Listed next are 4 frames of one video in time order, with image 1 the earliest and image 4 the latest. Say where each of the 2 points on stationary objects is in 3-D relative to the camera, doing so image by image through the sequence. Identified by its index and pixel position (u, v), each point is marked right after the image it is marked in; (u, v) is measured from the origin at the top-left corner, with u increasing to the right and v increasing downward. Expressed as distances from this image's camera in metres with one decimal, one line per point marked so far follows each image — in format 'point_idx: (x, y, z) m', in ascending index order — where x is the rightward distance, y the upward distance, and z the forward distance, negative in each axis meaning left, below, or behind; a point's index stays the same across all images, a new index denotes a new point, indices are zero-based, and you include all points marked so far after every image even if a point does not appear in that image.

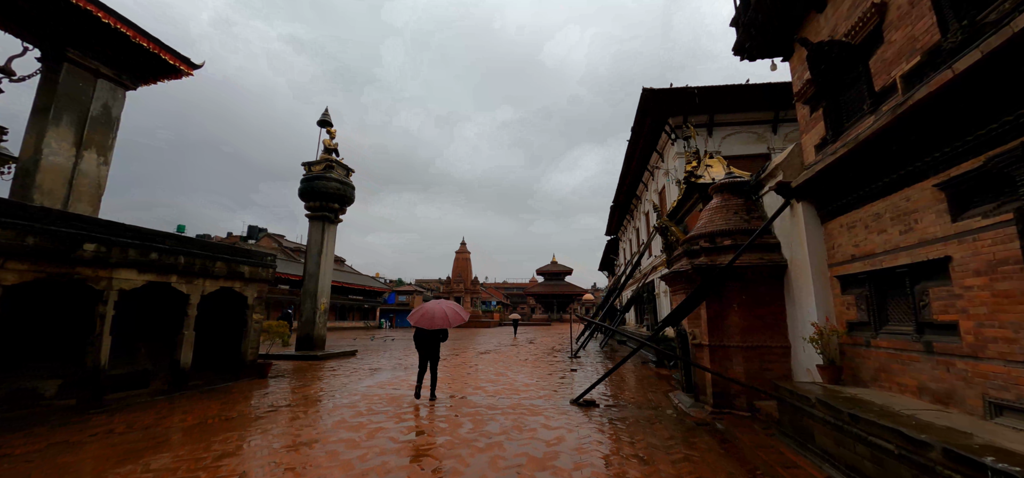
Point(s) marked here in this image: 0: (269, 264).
0: (-4.5, -0.5, +7.6) m
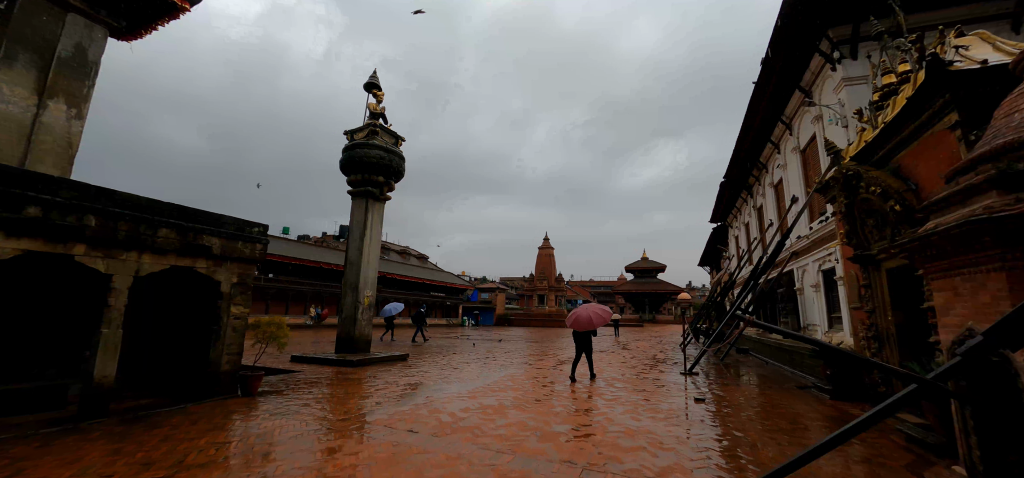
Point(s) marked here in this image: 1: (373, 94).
0: (-3.4, 0.0, +5.4) m
1: (-3.9, +4.1, +11.5) m
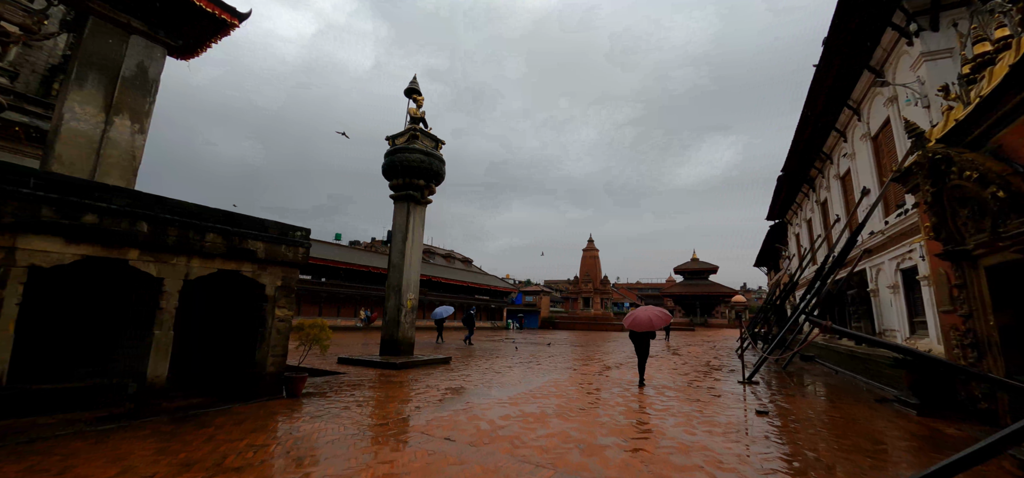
0: (-2.9, 0.0, +5.5) m
1: (-2.9, +4.0, +11.7) m
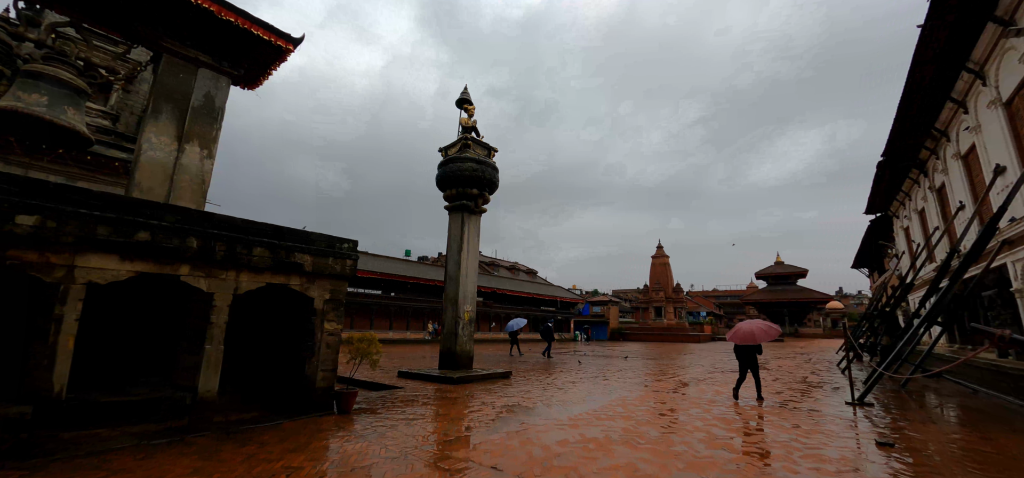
0: (-2.3, -0.2, +5.5) m
1: (-1.4, +3.7, +11.6) m
